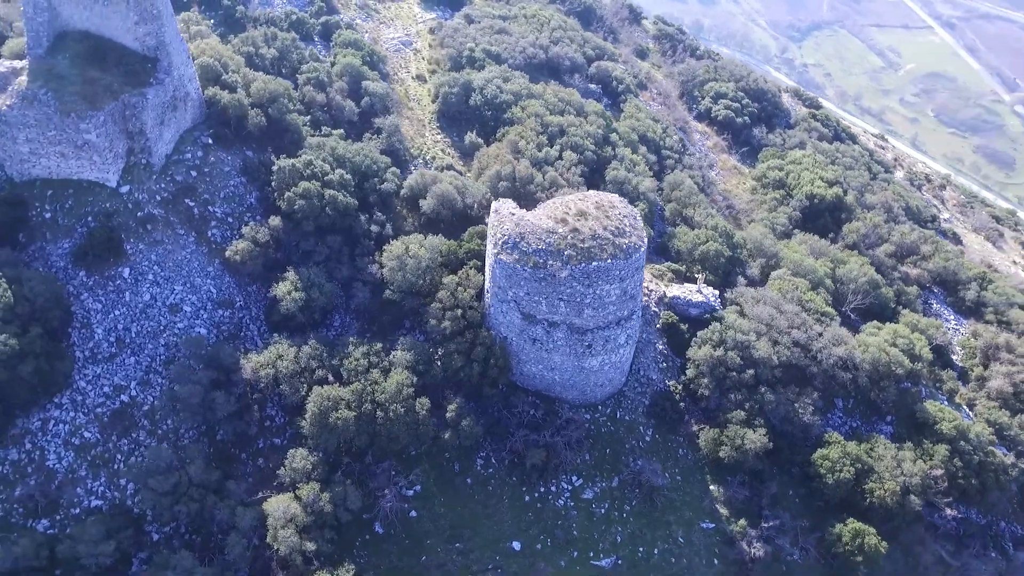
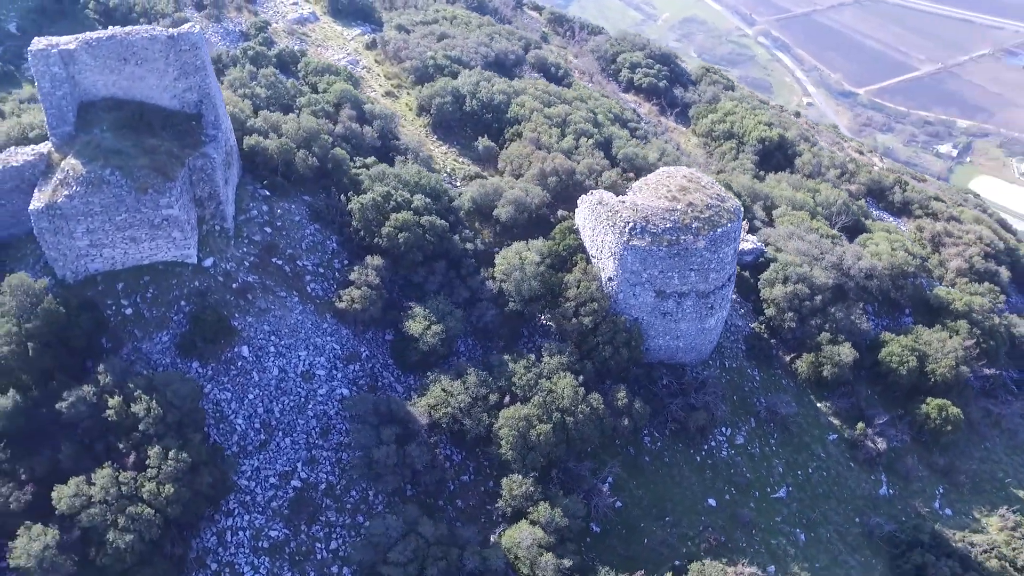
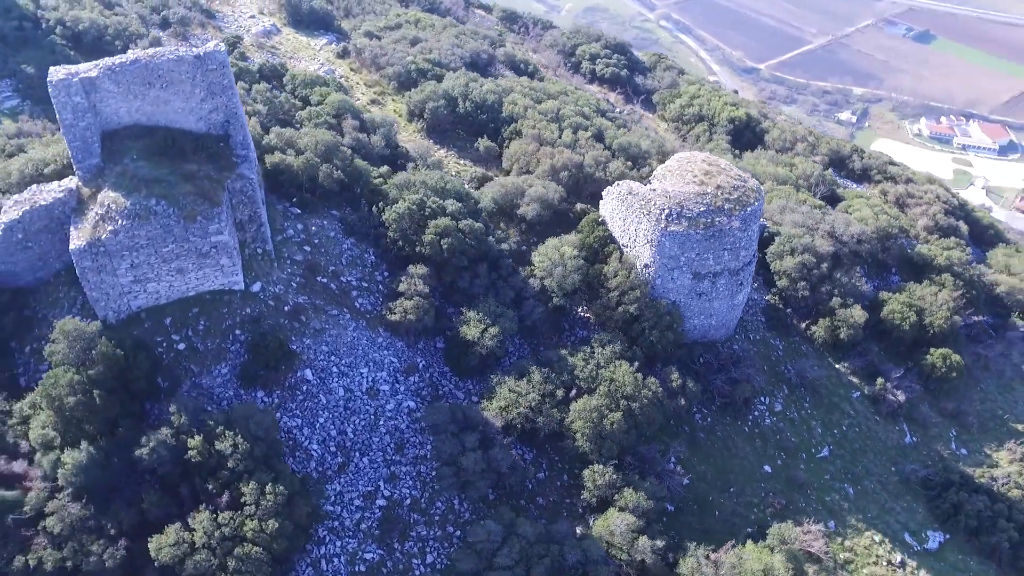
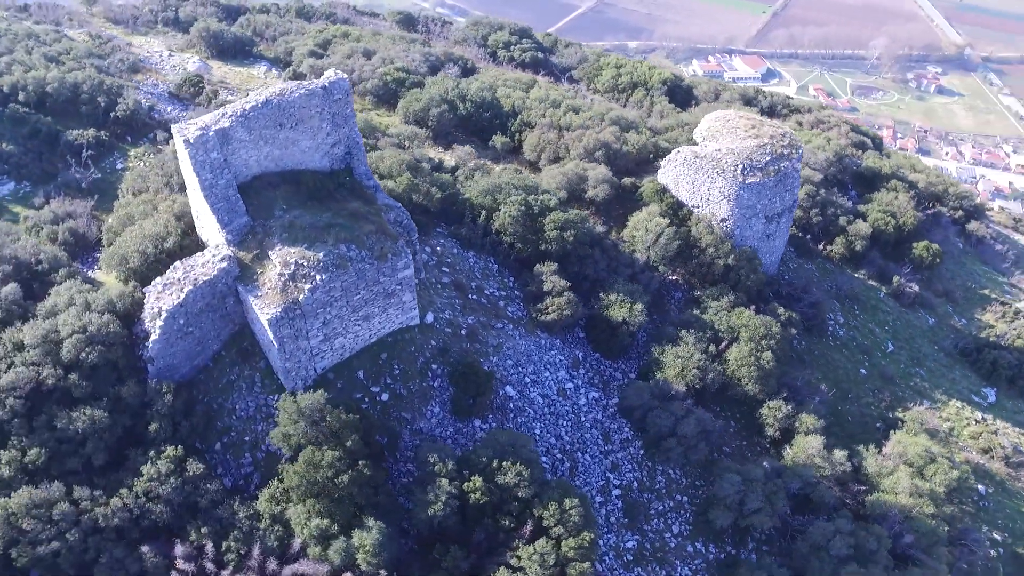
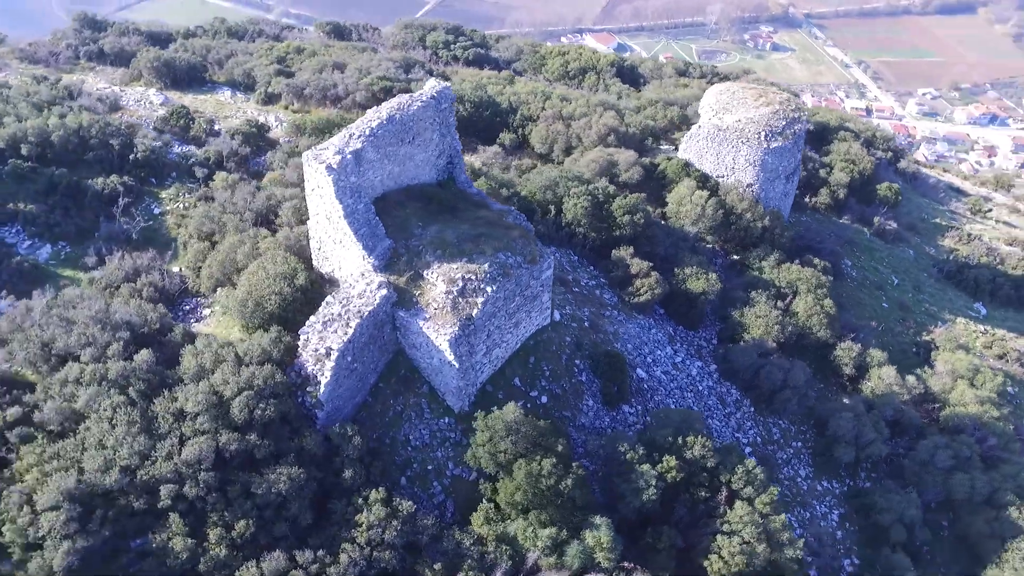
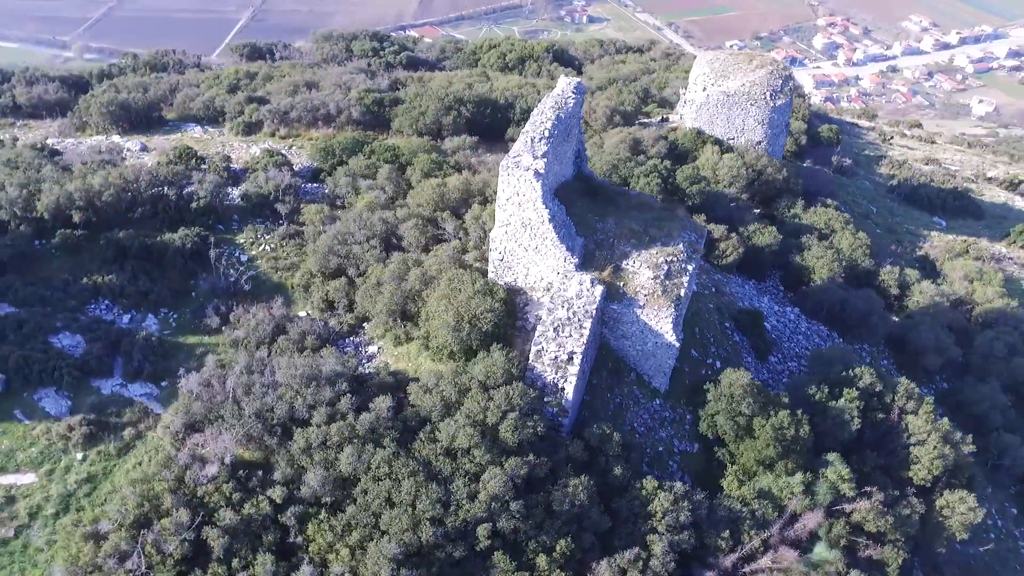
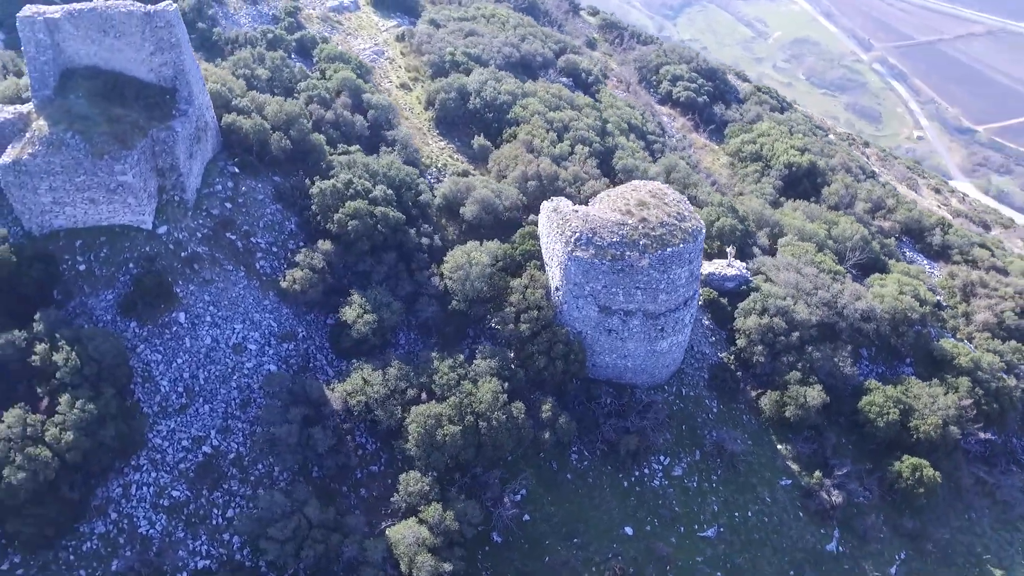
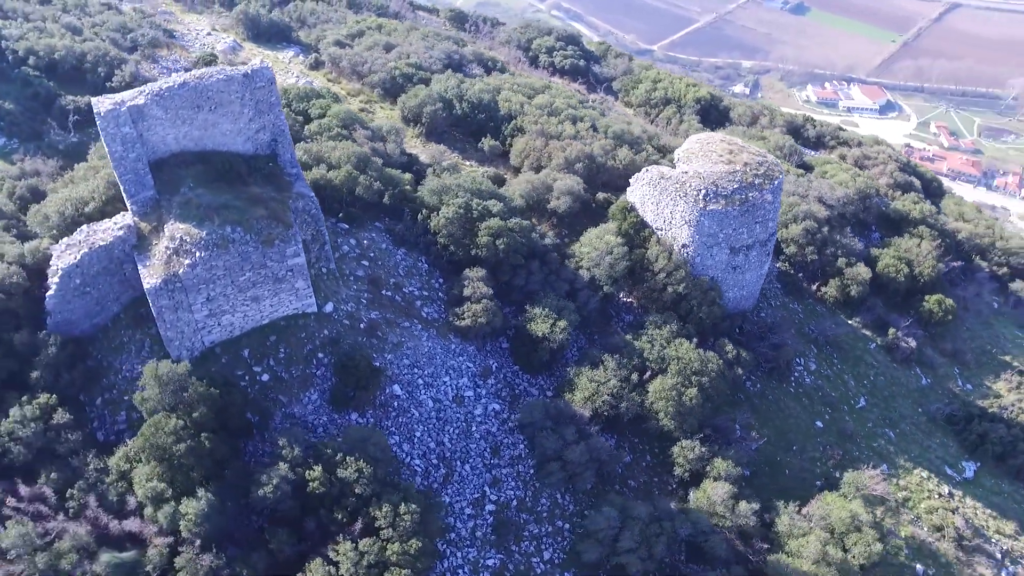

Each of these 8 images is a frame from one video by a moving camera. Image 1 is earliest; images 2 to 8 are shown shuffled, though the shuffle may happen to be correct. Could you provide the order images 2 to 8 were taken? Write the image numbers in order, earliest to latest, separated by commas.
7, 2, 3, 8, 4, 5, 6
